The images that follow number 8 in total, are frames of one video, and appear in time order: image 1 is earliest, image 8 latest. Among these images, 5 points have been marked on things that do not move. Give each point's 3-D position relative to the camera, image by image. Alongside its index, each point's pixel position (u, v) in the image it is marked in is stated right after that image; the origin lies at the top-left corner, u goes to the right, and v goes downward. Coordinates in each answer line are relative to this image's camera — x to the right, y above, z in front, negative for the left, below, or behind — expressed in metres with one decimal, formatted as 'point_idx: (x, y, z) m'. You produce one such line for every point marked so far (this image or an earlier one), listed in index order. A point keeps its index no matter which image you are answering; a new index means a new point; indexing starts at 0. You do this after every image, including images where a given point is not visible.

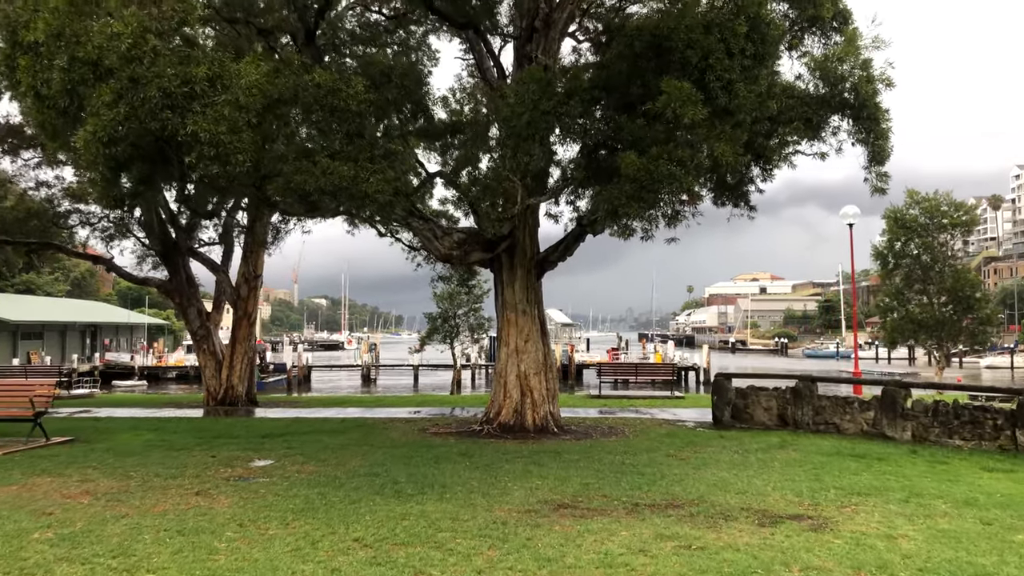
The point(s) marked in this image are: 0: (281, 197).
0: (-2.5, +1.0, +9.5) m
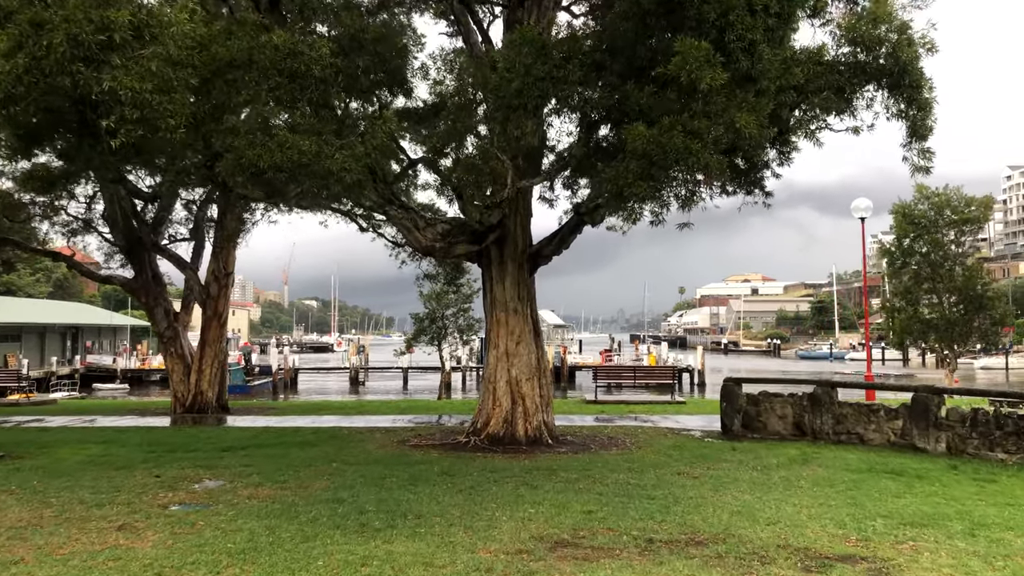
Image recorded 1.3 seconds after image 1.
0: (-2.6, +1.1, +8.2) m
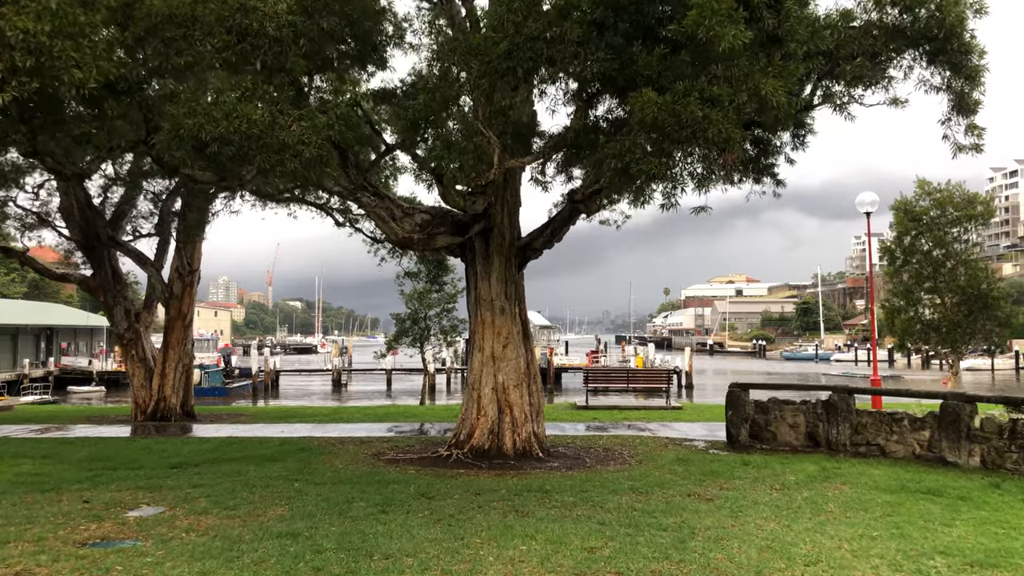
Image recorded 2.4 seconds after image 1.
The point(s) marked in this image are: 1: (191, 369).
0: (-2.7, +1.1, +7.0) m
1: (-6.5, -1.6, +17.4) m
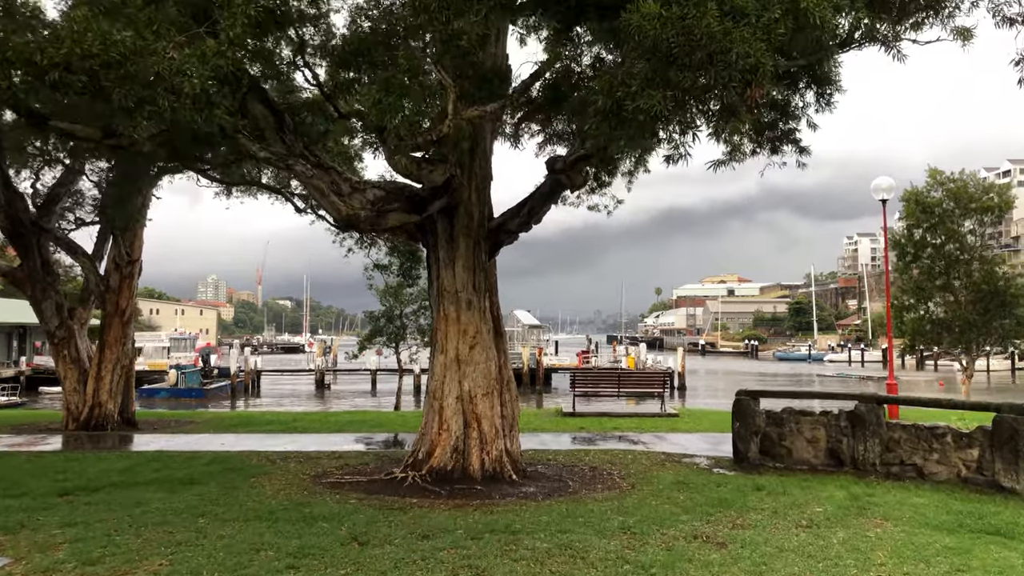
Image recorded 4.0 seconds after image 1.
0: (-3.0, +1.2, +5.2) m
1: (-6.9, -1.5, +15.6) m
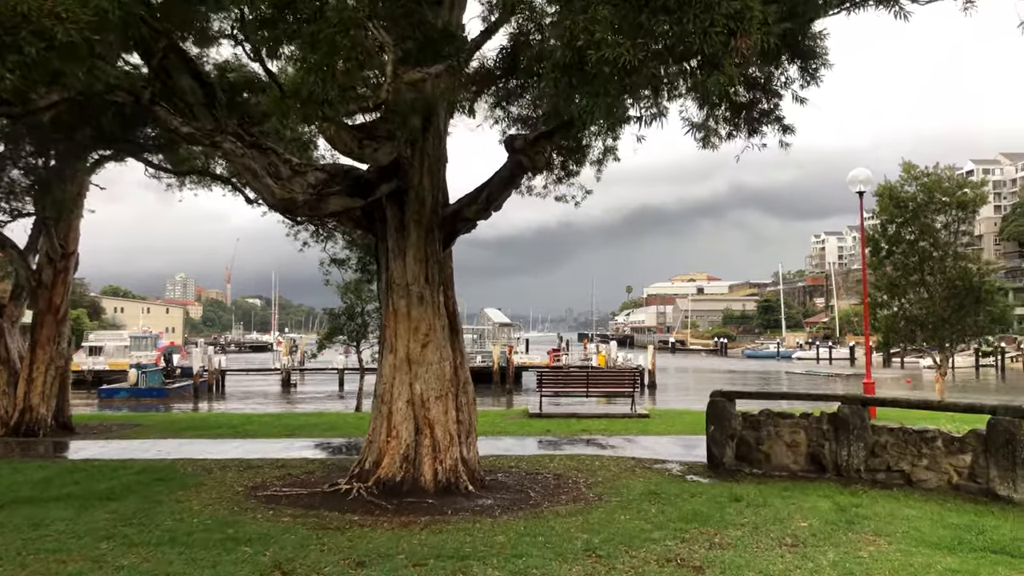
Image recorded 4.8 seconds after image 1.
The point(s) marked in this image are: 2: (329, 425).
0: (-3.3, +1.3, +4.3) m
1: (-7.5, -1.4, +14.6) m
2: (-3.2, -2.3, +14.9) m
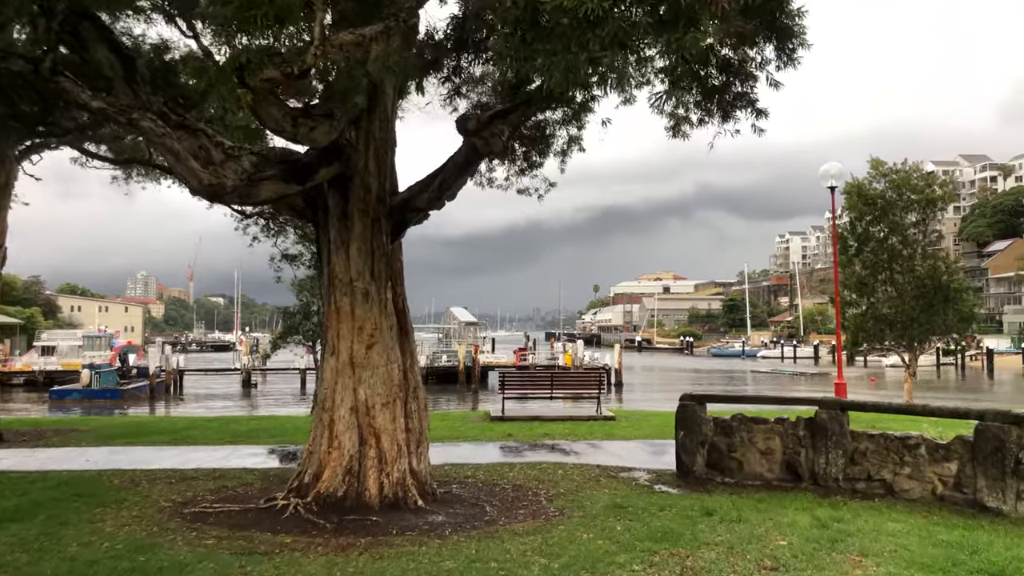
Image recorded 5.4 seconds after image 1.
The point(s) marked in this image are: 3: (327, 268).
0: (-3.6, +1.3, +3.5) m
1: (-8.1, -1.4, +13.6) m
2: (-3.8, -2.3, +14.1) m
3: (-1.6, +0.2, +7.6) m
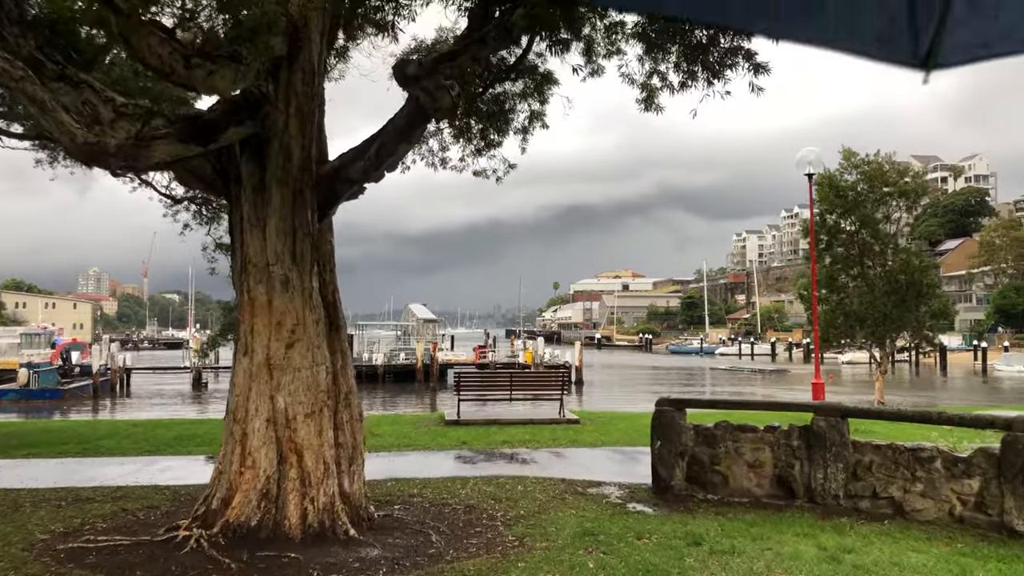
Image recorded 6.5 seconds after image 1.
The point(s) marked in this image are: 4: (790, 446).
0: (-3.7, +1.4, +2.2) m
1: (-8.8, -1.2, +12.0) m
2: (-4.5, -2.2, +12.7) m
3: (-2.0, +0.3, +6.3) m
4: (+2.4, -1.4, +7.4) m
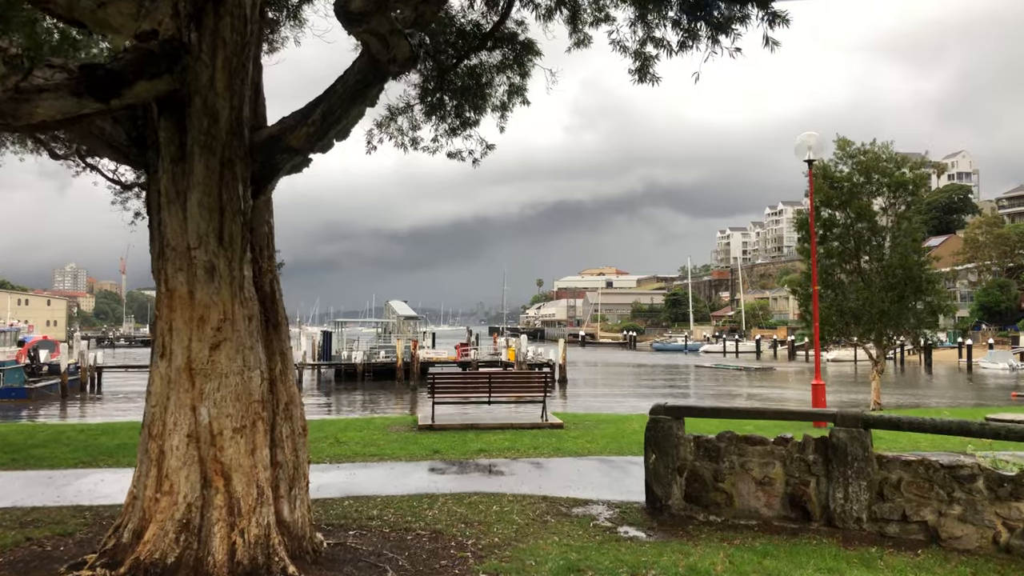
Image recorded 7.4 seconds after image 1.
0: (-3.8, +1.5, +1.1) m
1: (-9.0, -1.2, +10.9) m
2: (-4.8, -2.1, +11.6) m
3: (-2.2, +0.3, +5.3) m
4: (+2.2, -1.3, +6.5) m
